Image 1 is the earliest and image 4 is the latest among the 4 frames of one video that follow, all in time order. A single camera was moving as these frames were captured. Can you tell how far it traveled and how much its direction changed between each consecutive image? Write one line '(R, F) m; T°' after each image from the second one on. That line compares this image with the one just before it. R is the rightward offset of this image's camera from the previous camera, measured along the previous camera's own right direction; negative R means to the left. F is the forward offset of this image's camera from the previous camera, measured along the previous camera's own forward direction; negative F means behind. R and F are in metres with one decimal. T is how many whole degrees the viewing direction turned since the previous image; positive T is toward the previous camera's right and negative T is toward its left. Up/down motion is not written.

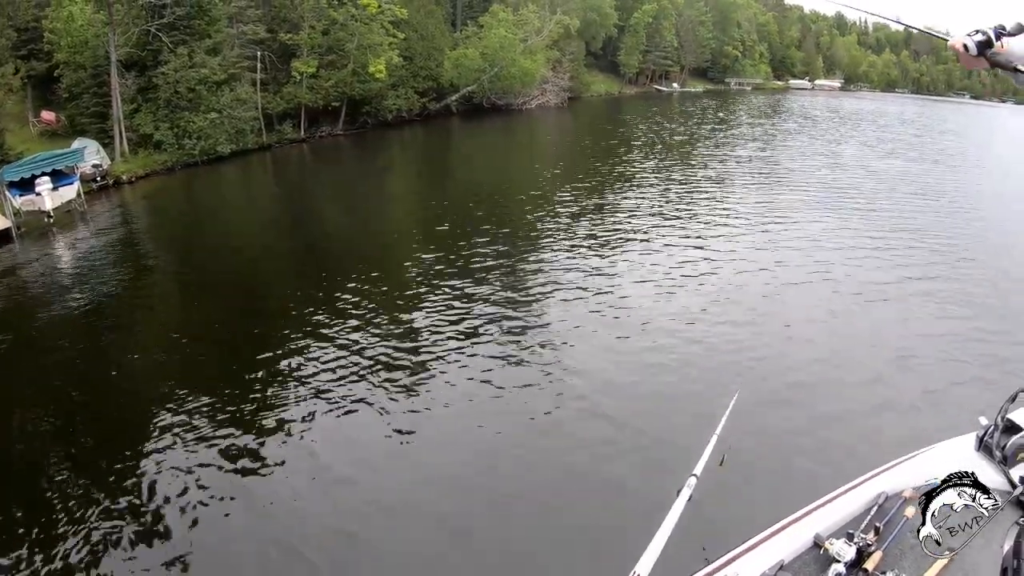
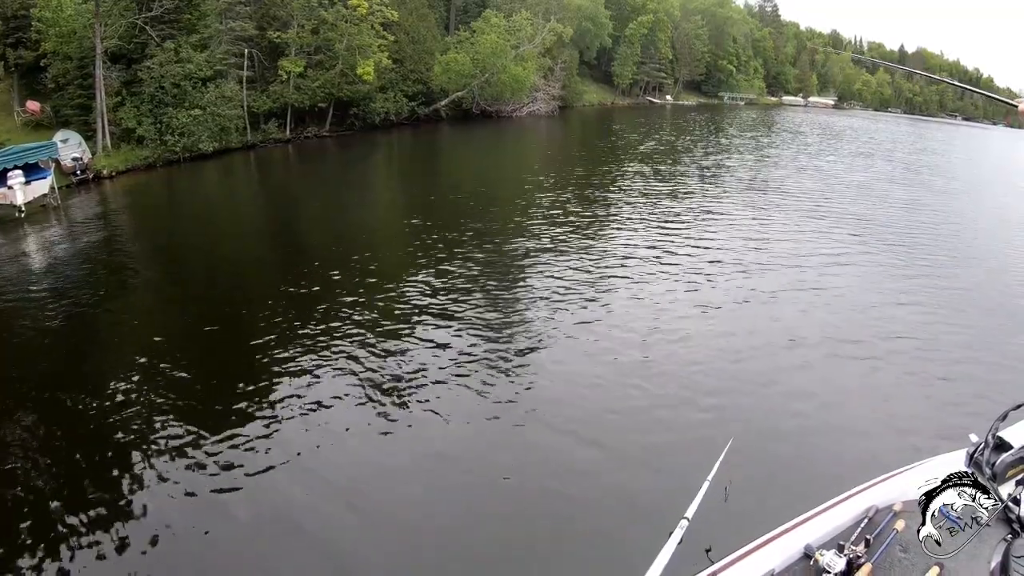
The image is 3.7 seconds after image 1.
(+0.8, +0.8) m; 0°
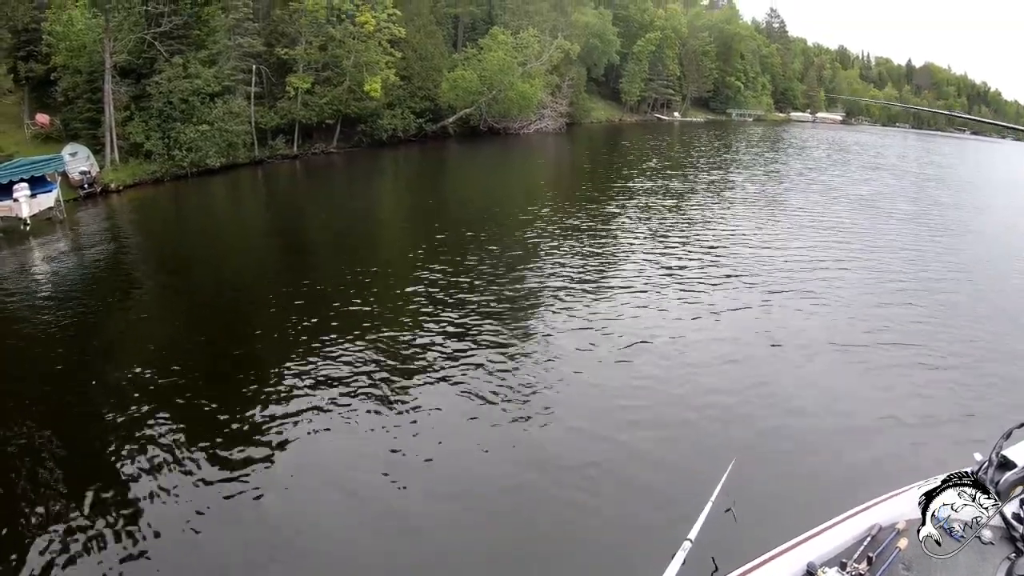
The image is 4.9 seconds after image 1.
(+0.3, +0.4) m; -1°
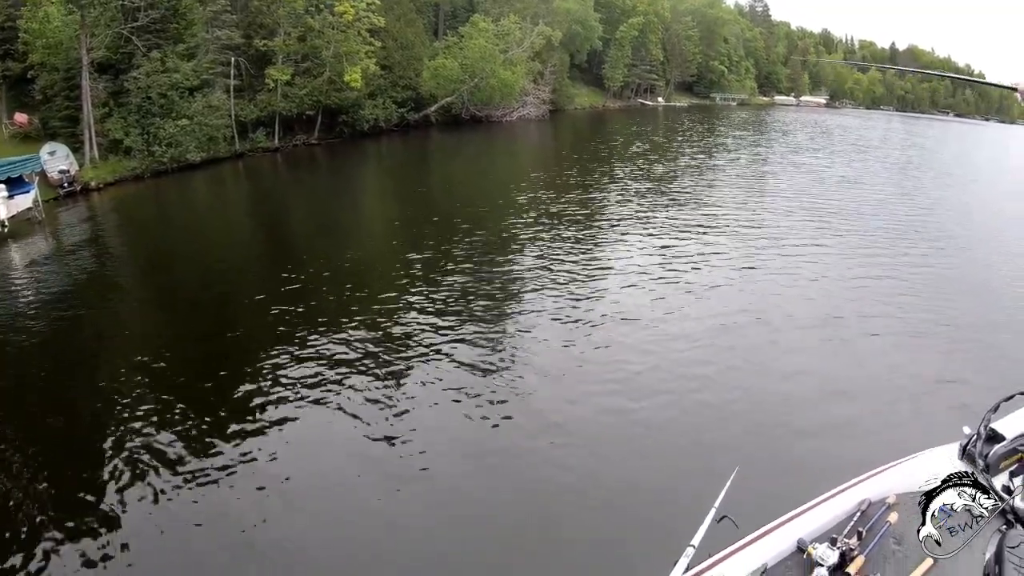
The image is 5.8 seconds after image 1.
(+0.3, +0.2) m; +1°
